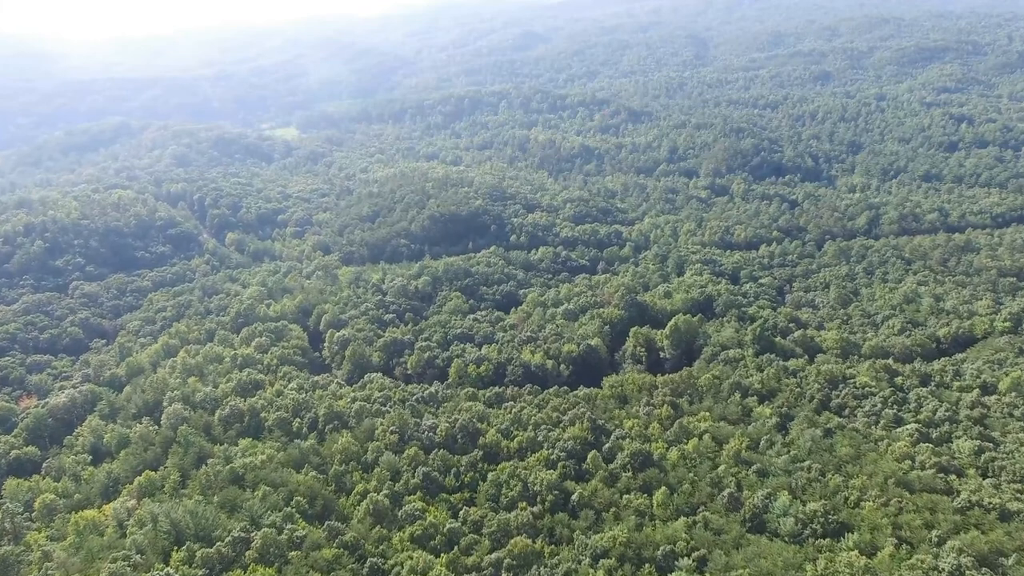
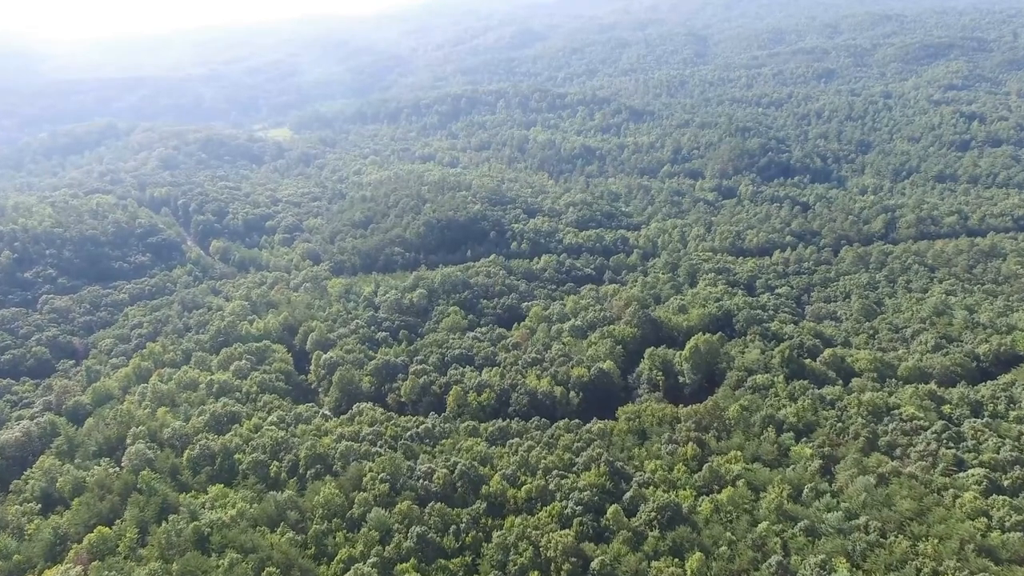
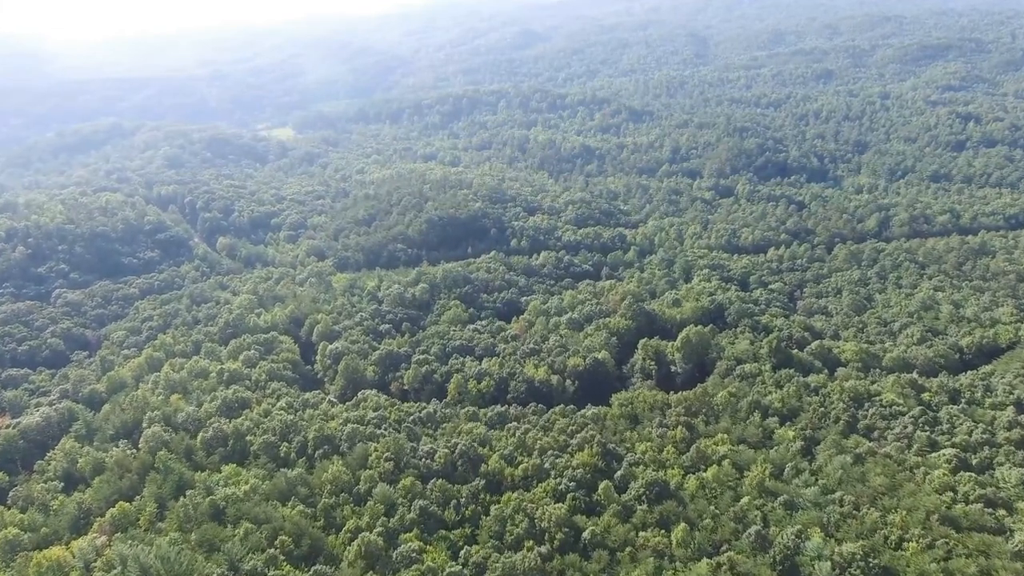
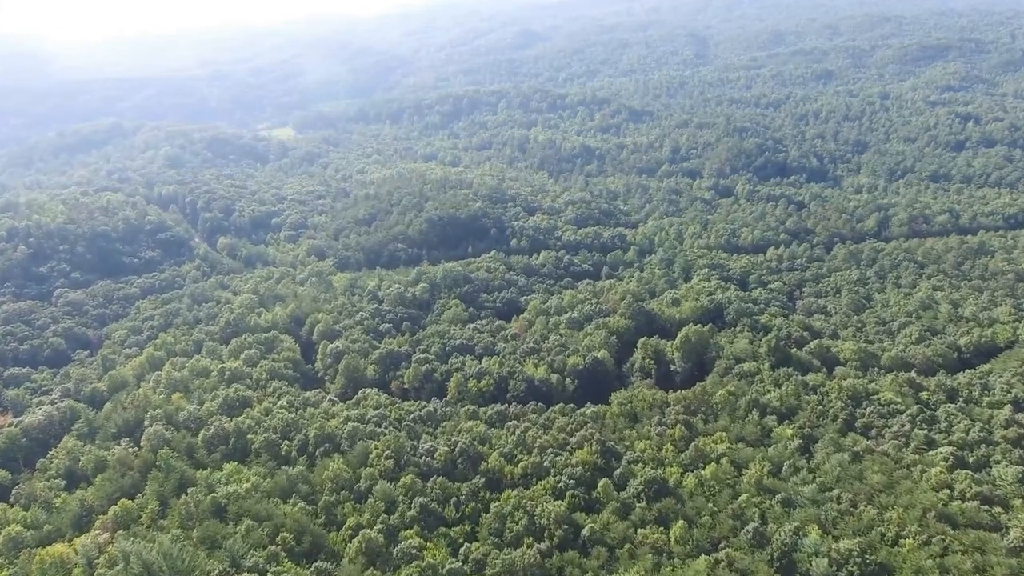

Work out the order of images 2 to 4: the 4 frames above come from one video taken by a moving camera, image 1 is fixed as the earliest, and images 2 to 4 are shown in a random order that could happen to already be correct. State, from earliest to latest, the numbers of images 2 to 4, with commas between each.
4, 3, 2
